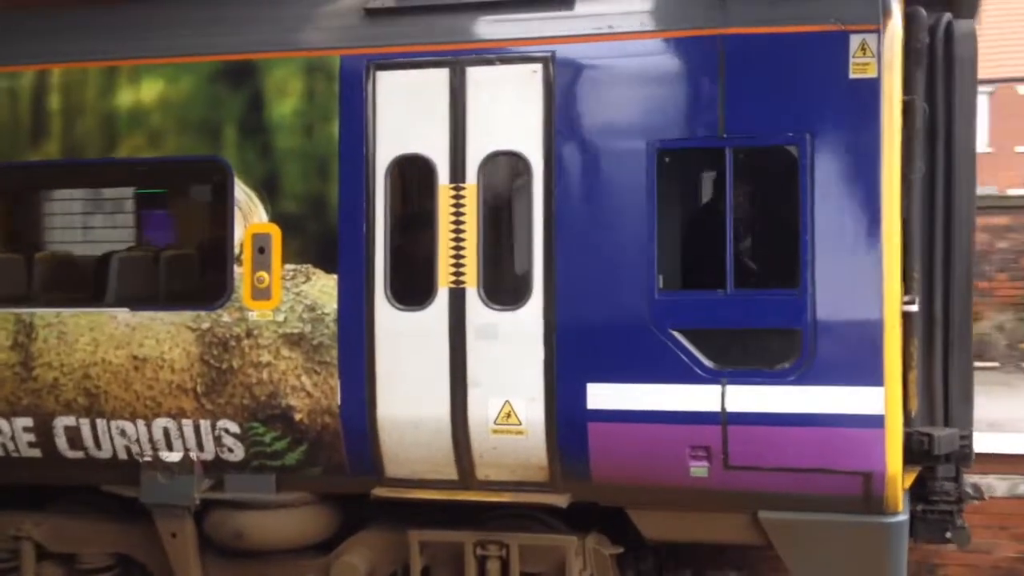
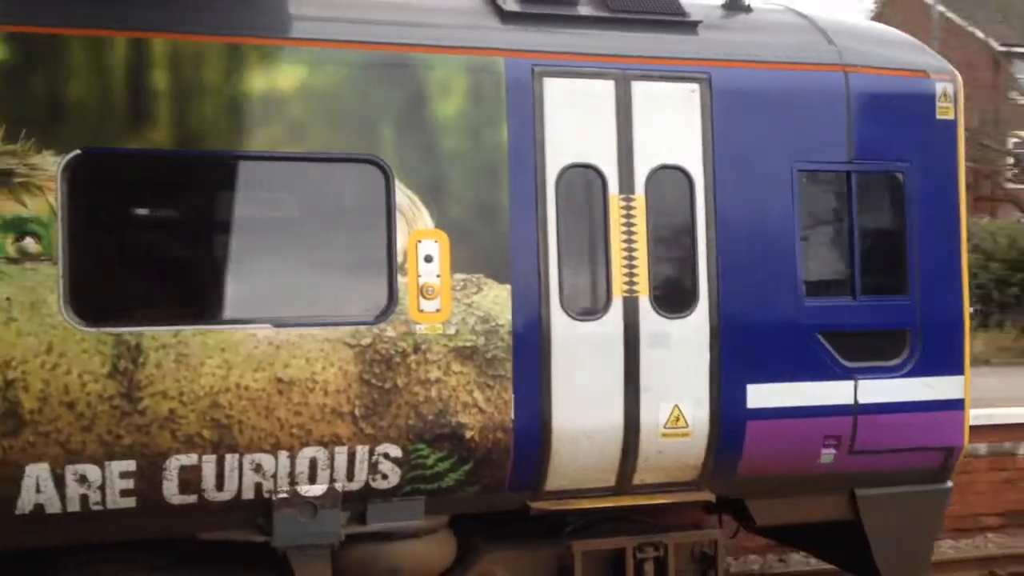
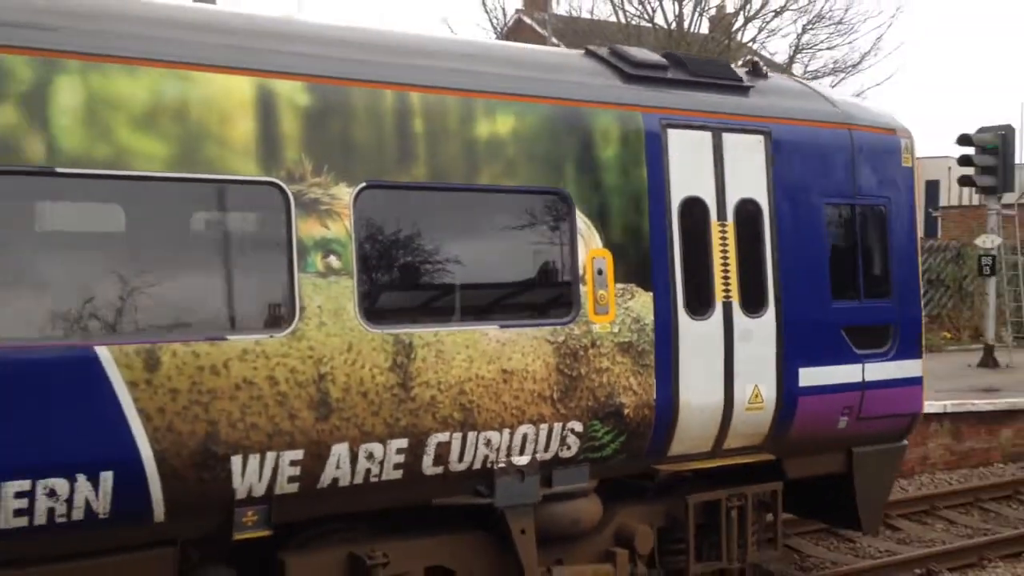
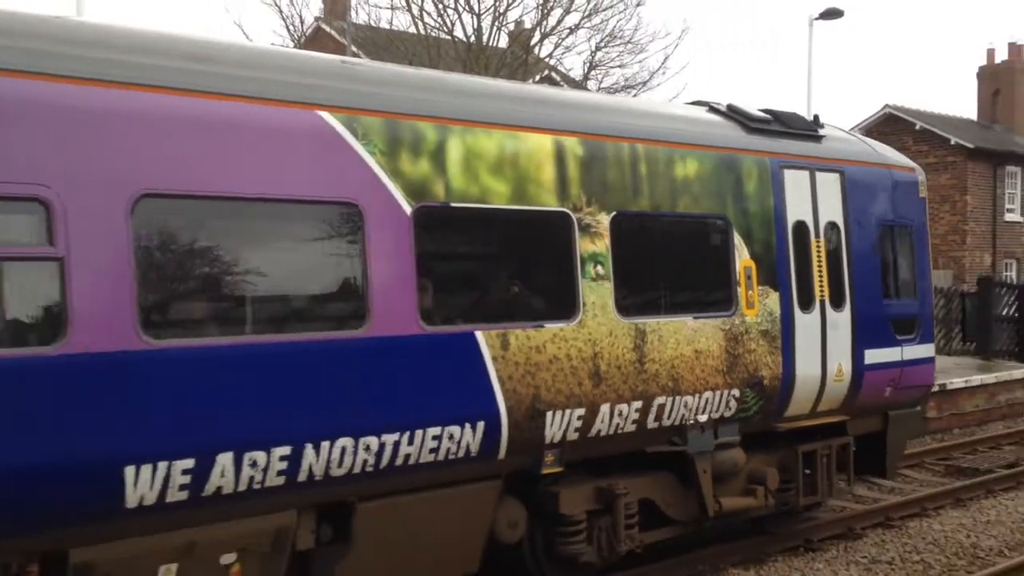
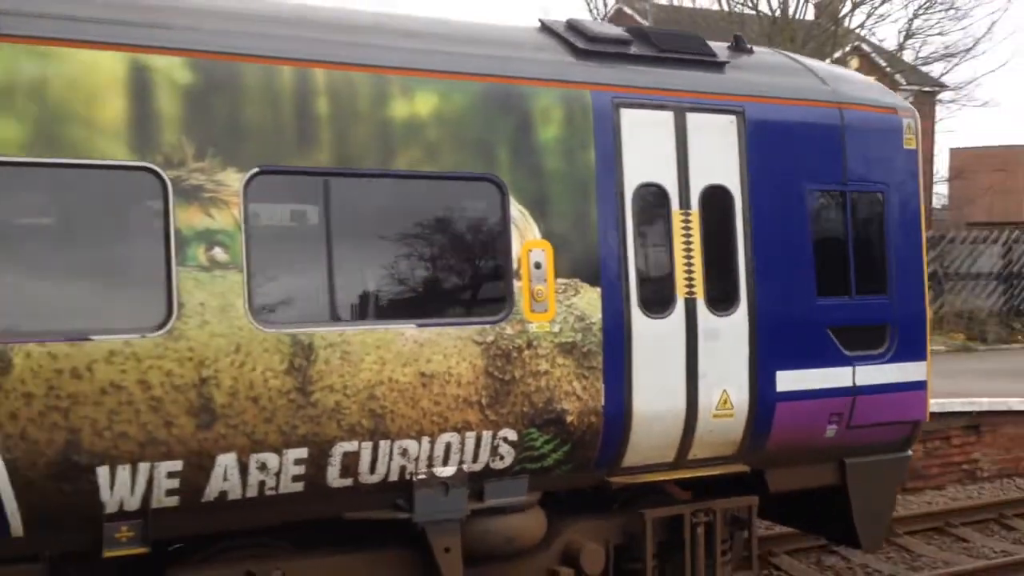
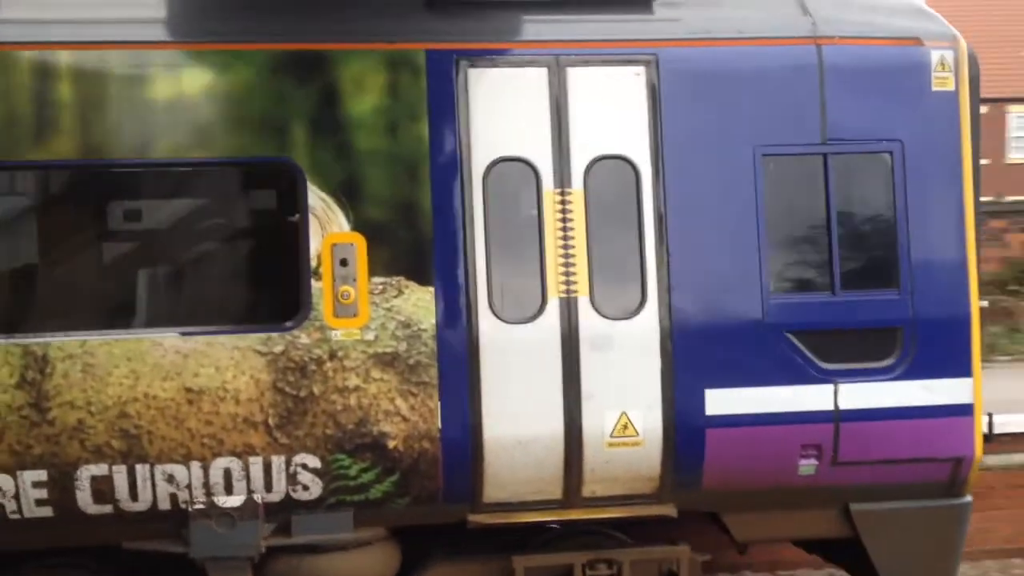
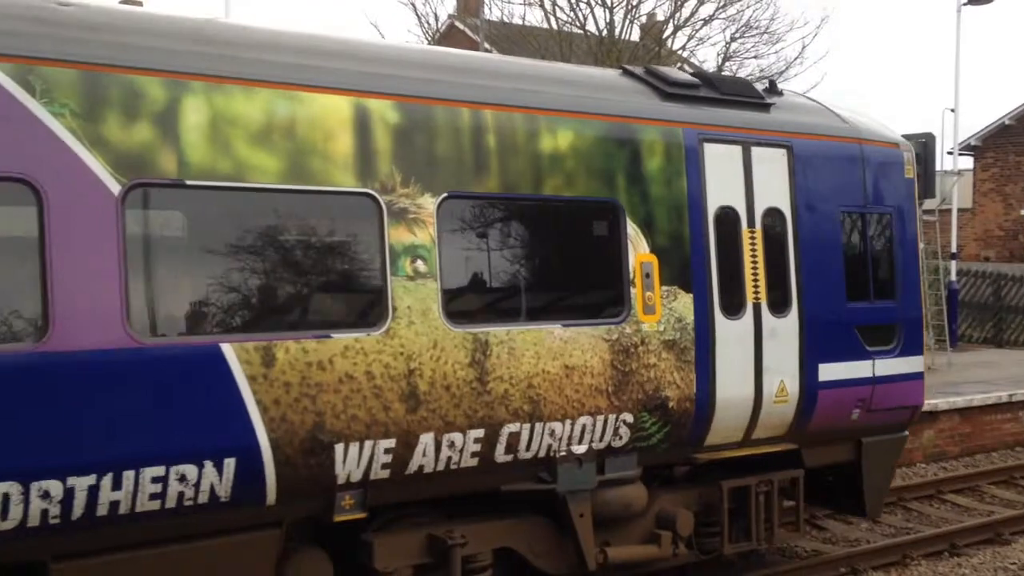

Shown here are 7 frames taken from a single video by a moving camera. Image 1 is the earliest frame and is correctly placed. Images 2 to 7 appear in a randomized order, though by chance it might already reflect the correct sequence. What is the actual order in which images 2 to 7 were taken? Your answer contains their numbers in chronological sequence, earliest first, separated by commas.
6, 2, 5, 3, 7, 4
